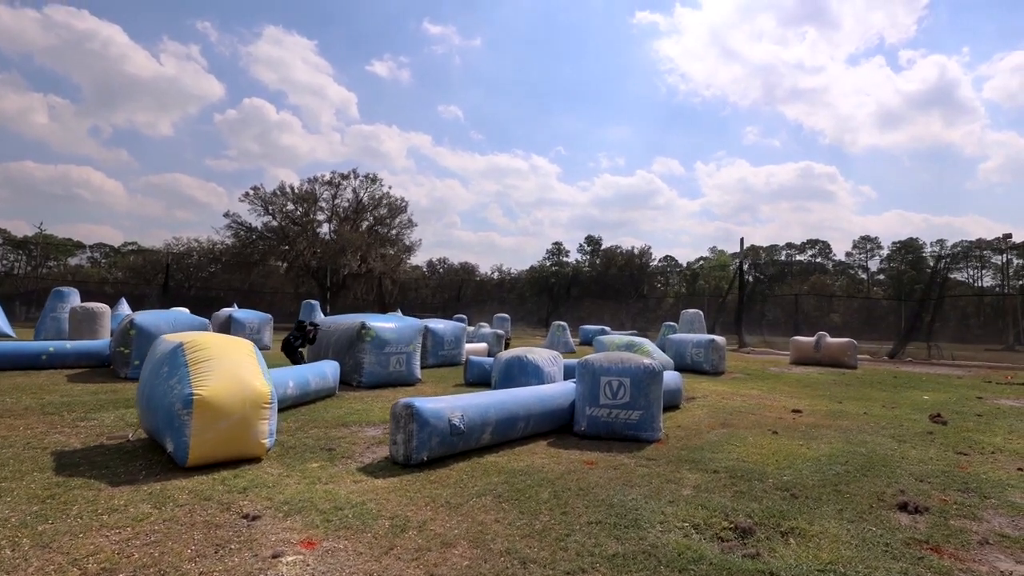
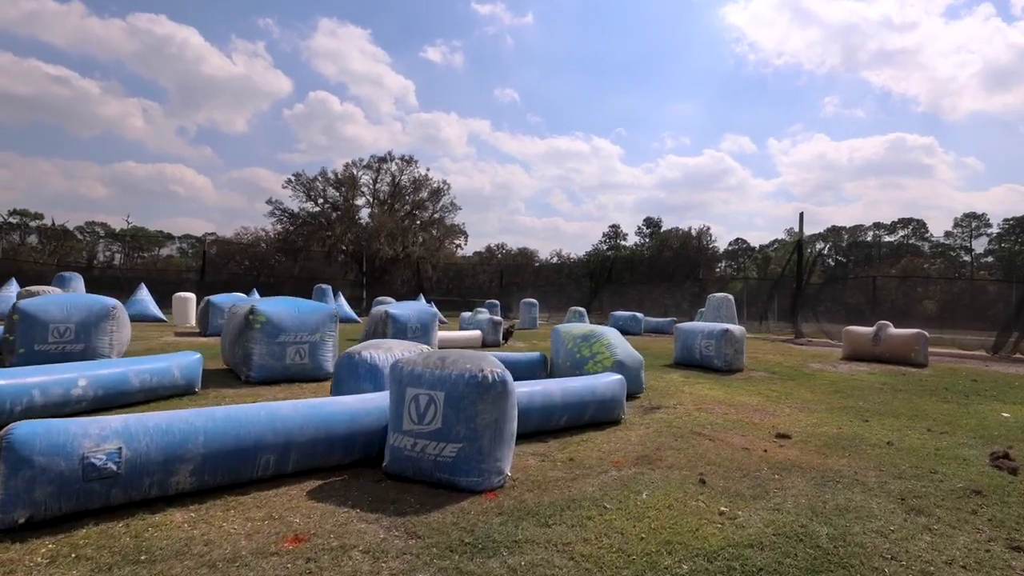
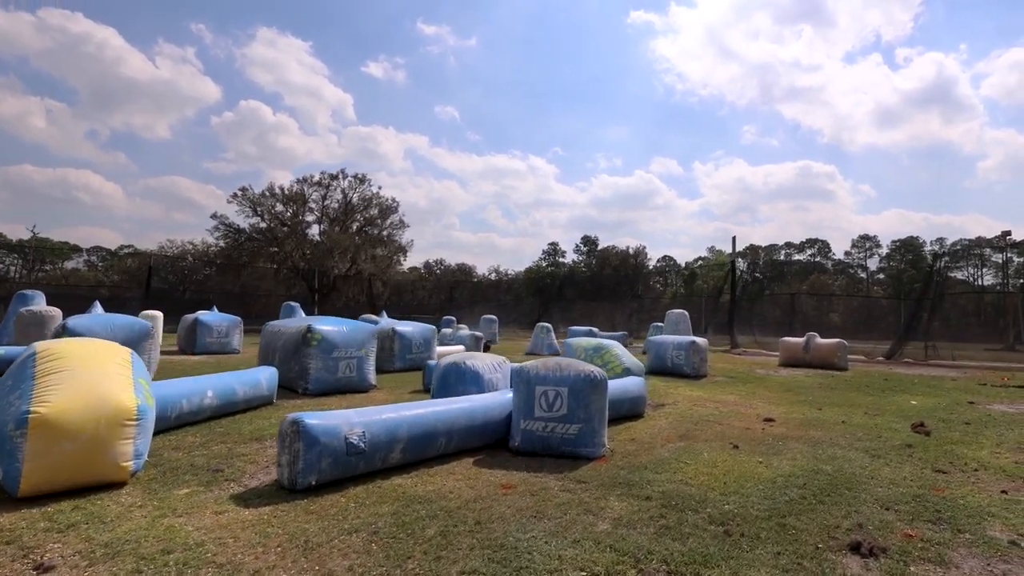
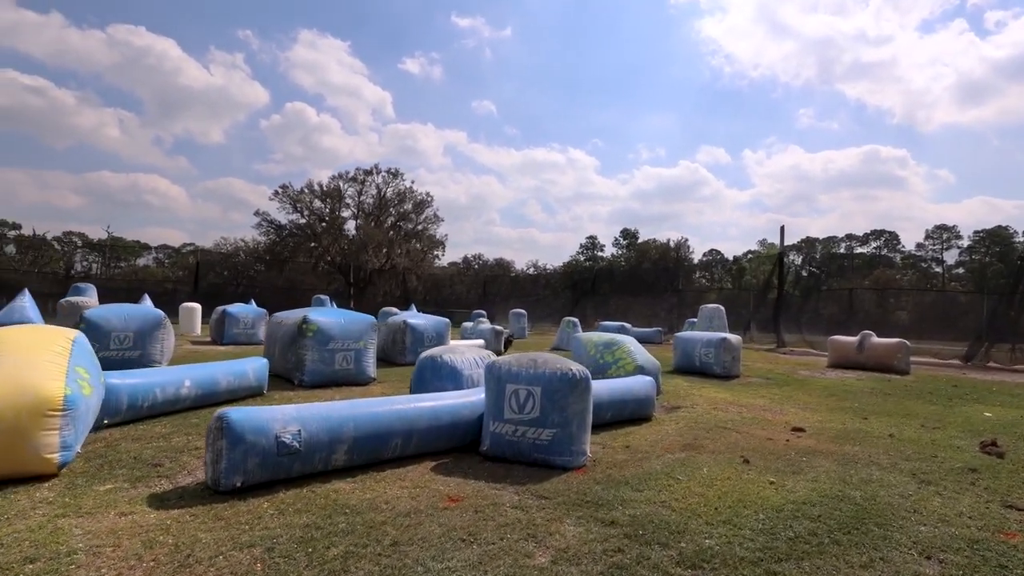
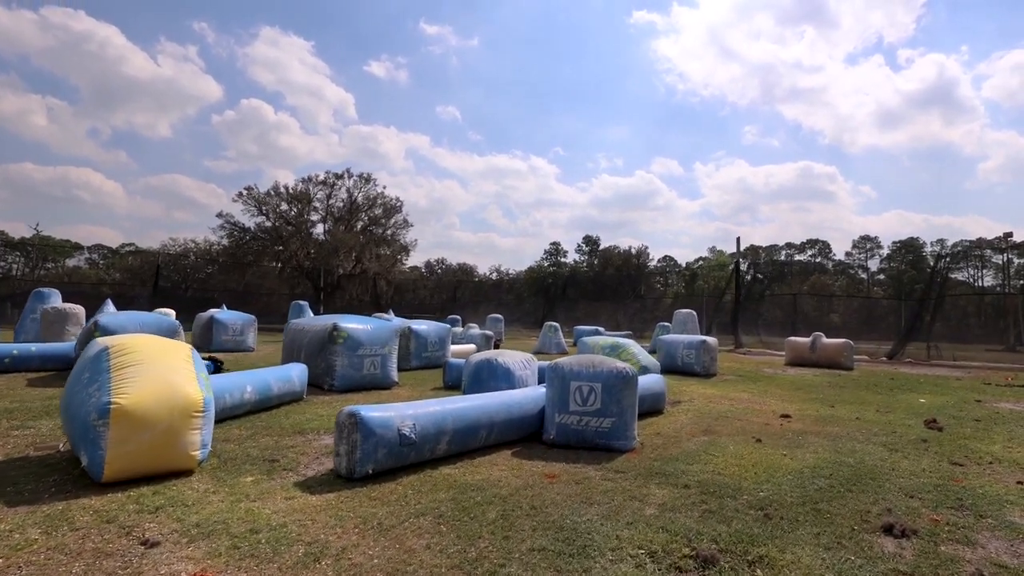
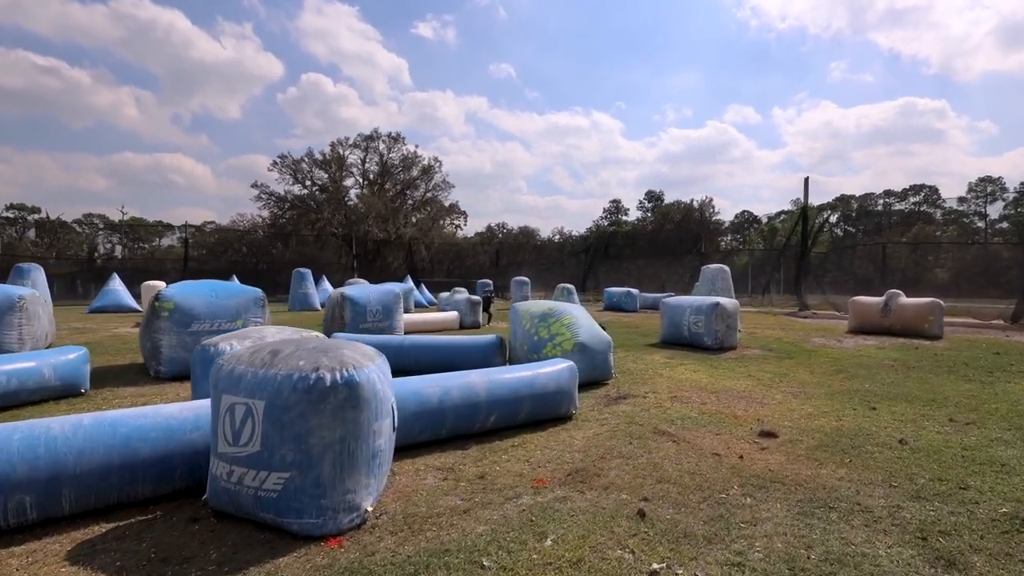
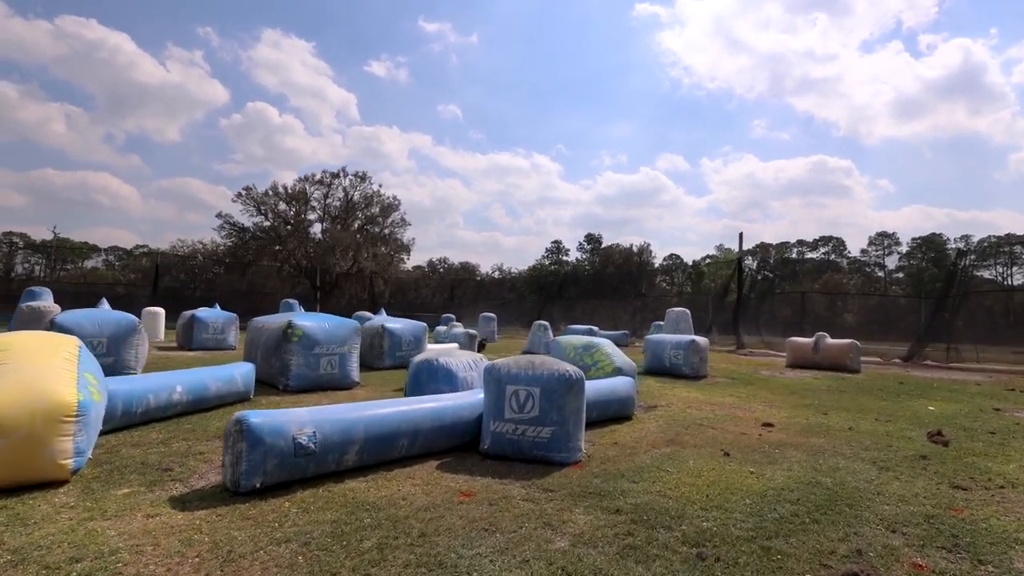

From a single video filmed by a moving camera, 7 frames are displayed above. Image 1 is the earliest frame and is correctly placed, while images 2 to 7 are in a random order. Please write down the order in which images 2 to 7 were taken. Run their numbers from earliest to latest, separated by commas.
5, 3, 7, 4, 2, 6
